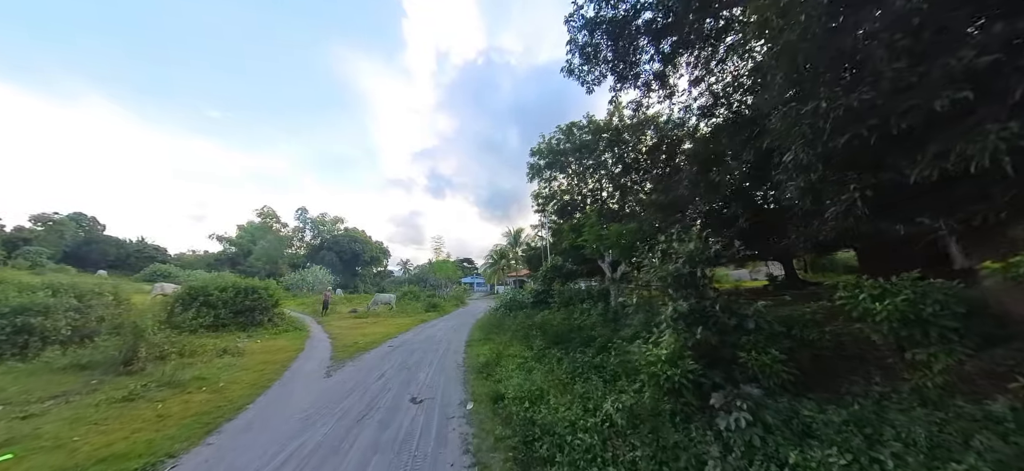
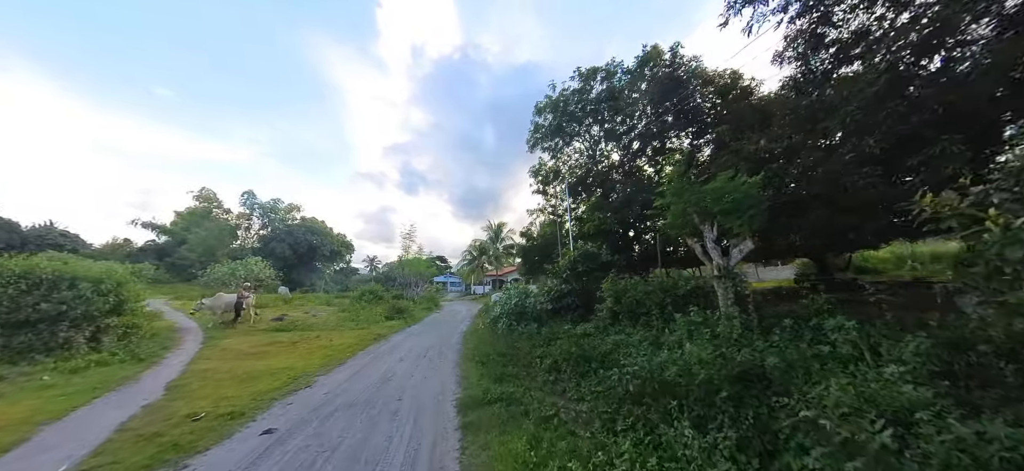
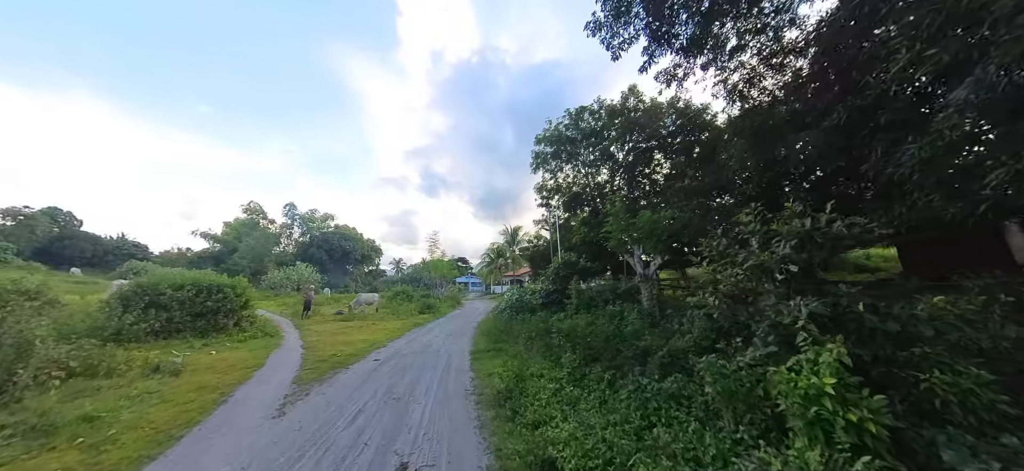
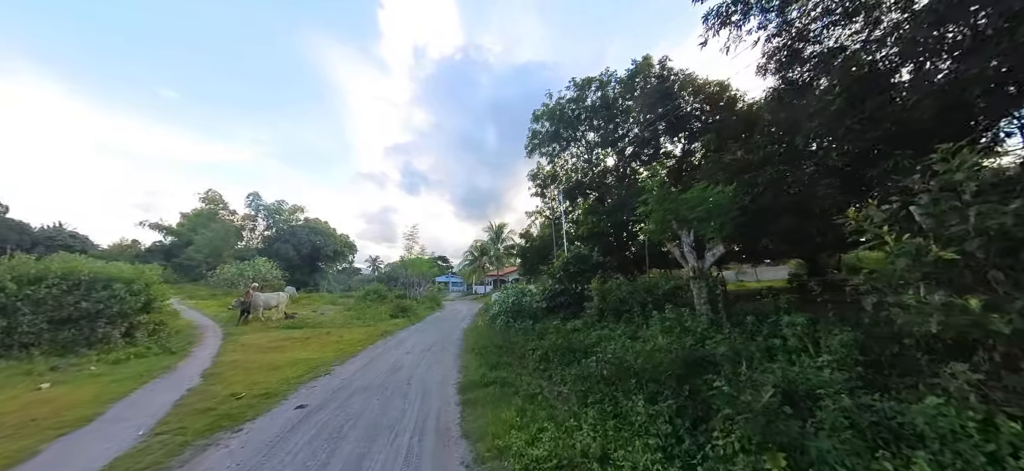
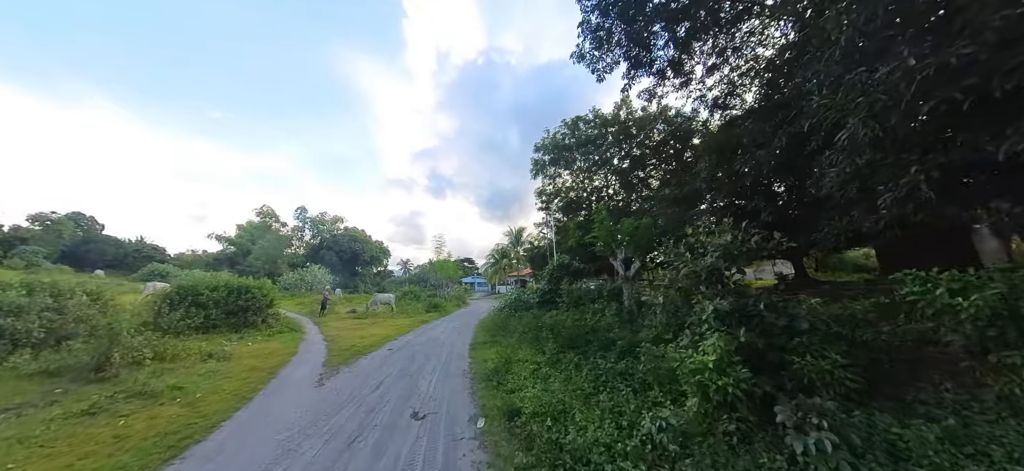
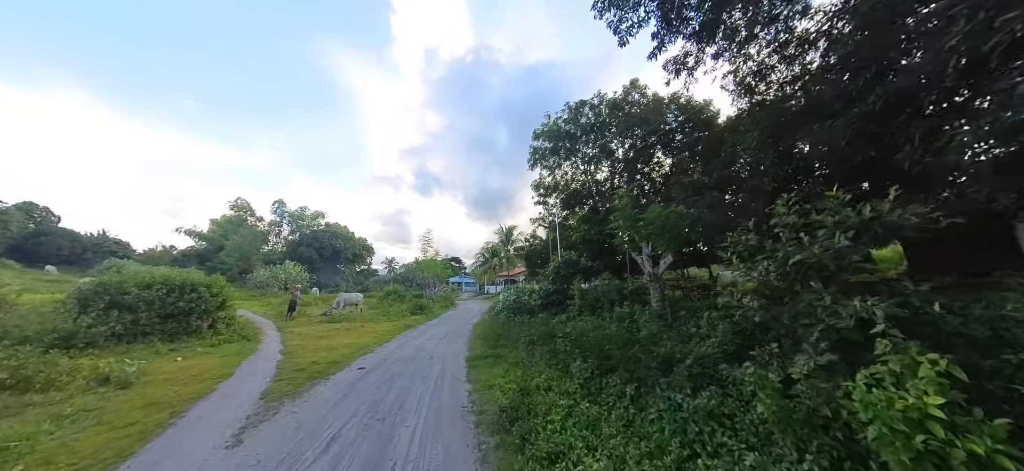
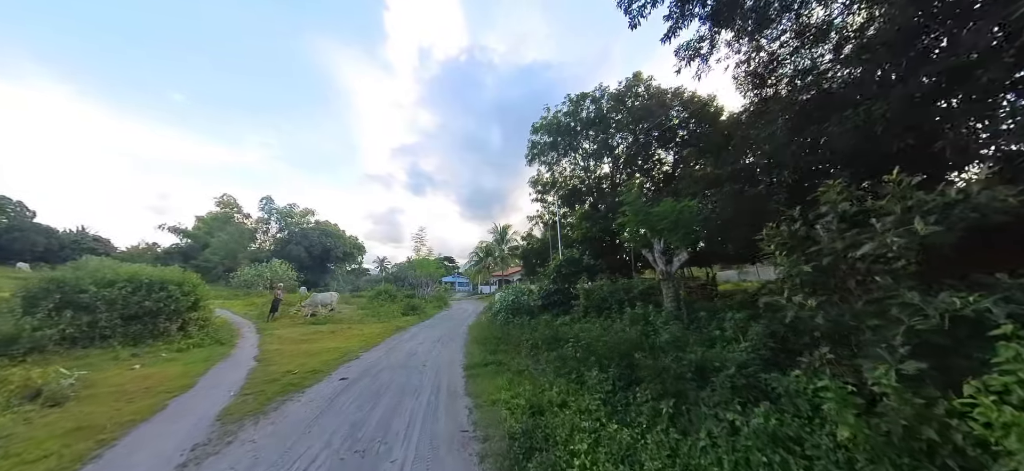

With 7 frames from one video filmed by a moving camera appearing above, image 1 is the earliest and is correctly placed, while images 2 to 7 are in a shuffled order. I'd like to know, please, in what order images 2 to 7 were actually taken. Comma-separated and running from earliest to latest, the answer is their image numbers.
5, 3, 6, 7, 4, 2
